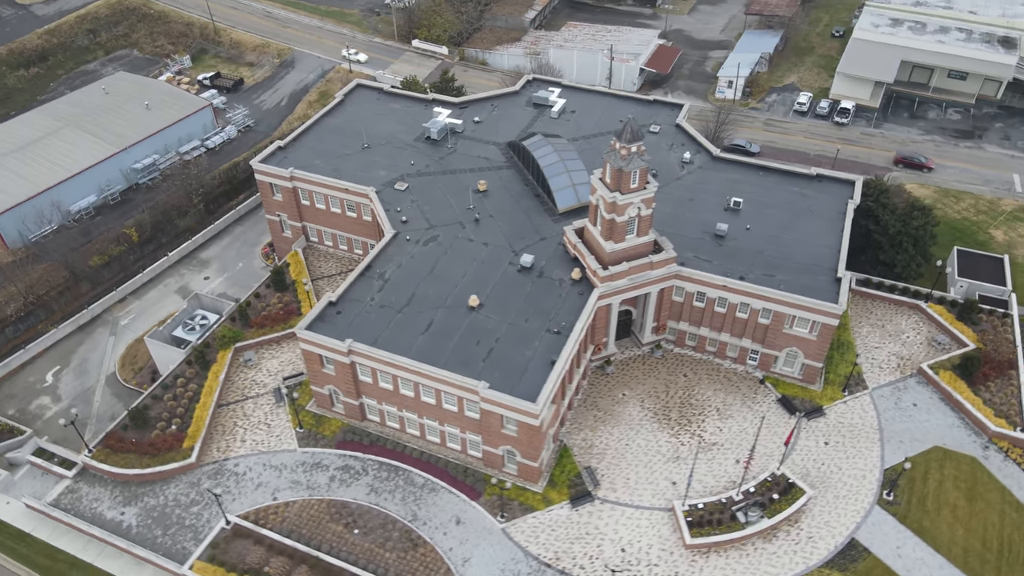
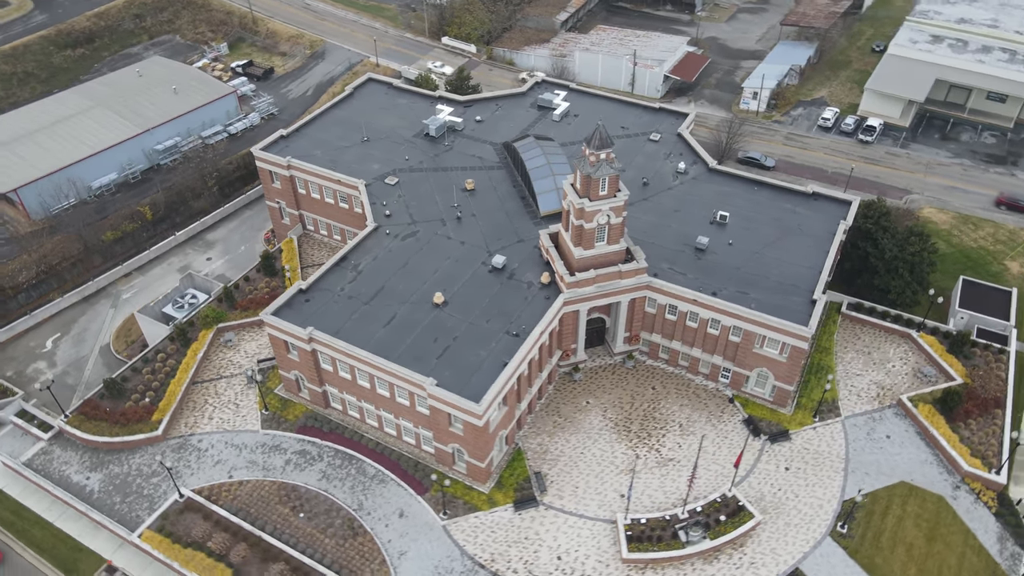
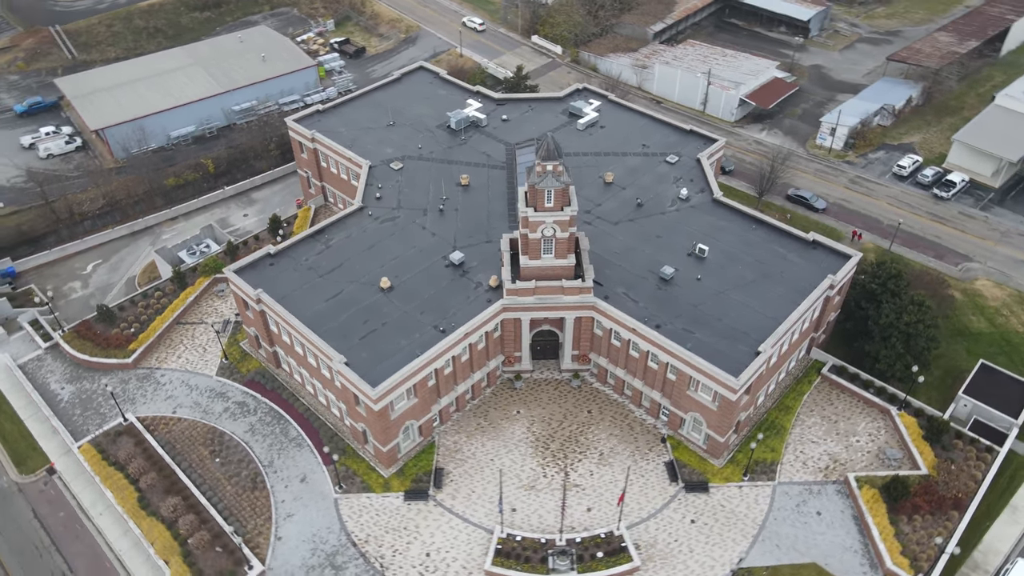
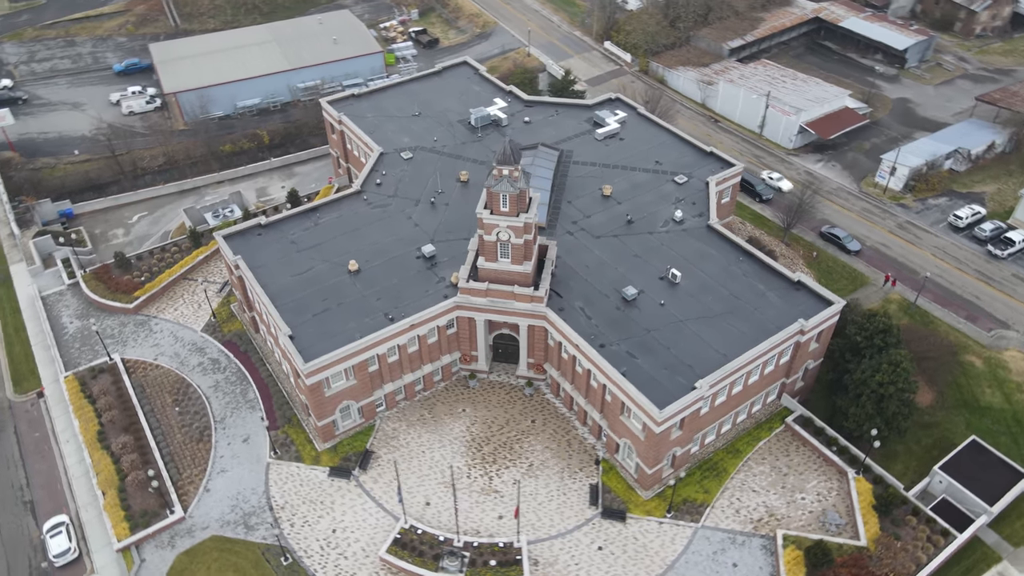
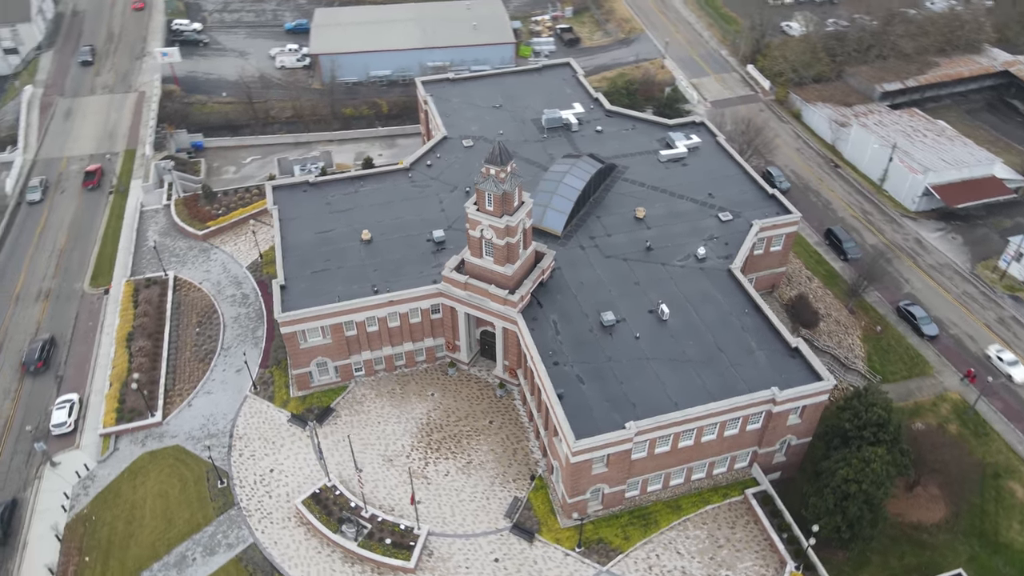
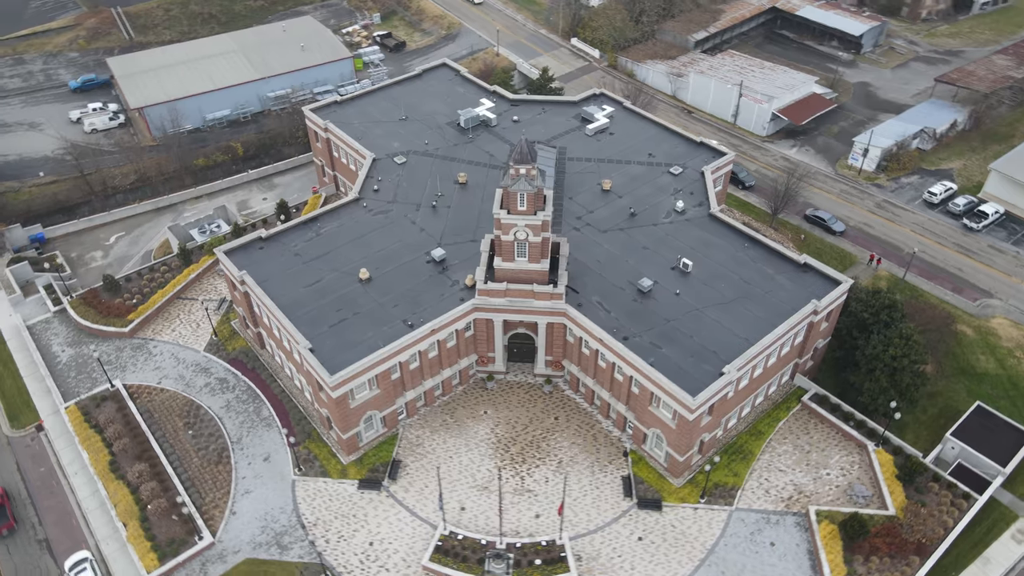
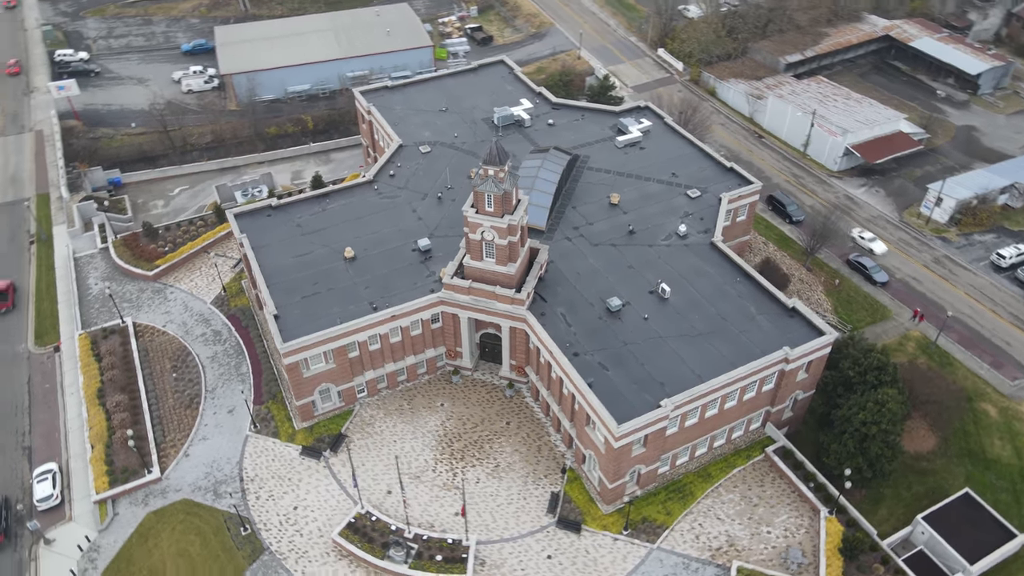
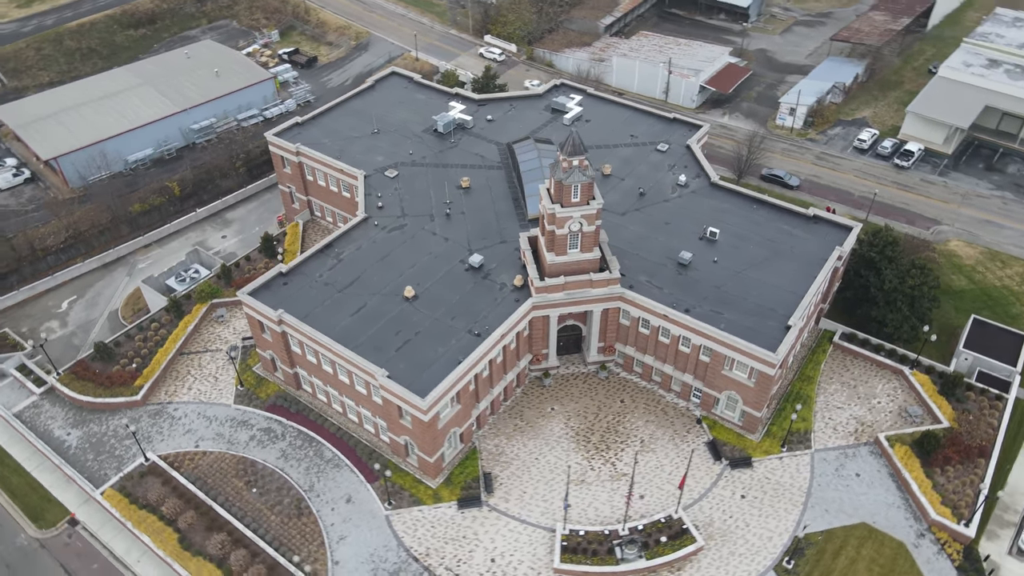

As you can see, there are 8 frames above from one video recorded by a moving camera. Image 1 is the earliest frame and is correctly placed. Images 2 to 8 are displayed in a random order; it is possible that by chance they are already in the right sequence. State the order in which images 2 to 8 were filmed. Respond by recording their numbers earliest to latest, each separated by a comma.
2, 8, 3, 6, 4, 7, 5
